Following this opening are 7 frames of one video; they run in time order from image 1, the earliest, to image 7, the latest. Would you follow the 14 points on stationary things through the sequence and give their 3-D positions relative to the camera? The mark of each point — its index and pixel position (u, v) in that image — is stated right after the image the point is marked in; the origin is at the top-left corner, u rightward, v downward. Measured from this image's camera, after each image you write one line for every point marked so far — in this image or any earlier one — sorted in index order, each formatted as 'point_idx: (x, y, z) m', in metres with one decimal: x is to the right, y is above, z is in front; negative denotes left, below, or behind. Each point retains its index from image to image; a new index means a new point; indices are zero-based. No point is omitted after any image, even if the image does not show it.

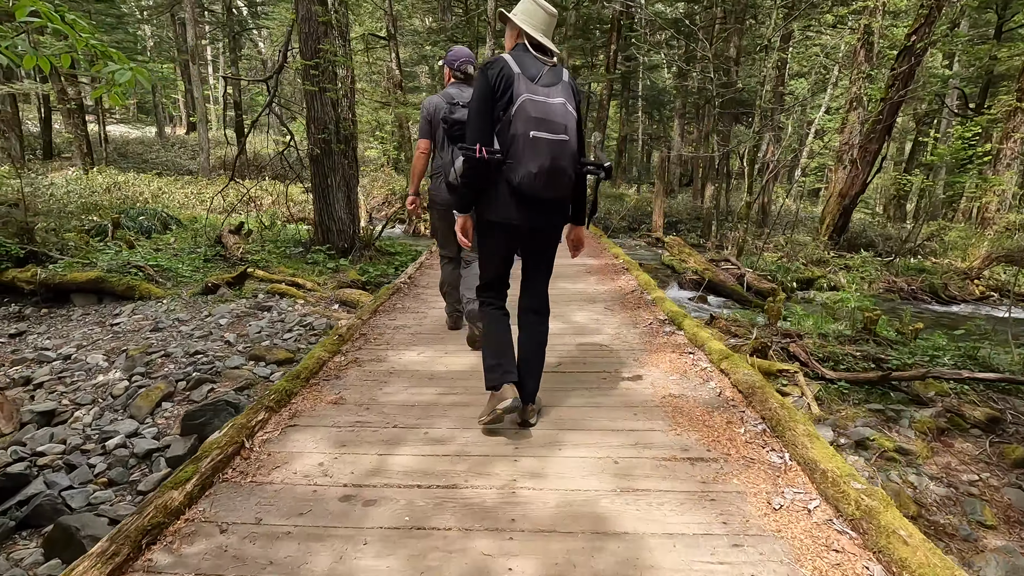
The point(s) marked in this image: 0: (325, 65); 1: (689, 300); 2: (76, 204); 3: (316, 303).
0: (-3.0, +3.5, +8.5) m
1: (+3.4, -0.3, +10.1) m
2: (-9.7, +1.9, +12.0) m
3: (-2.3, -0.2, +6.3) m
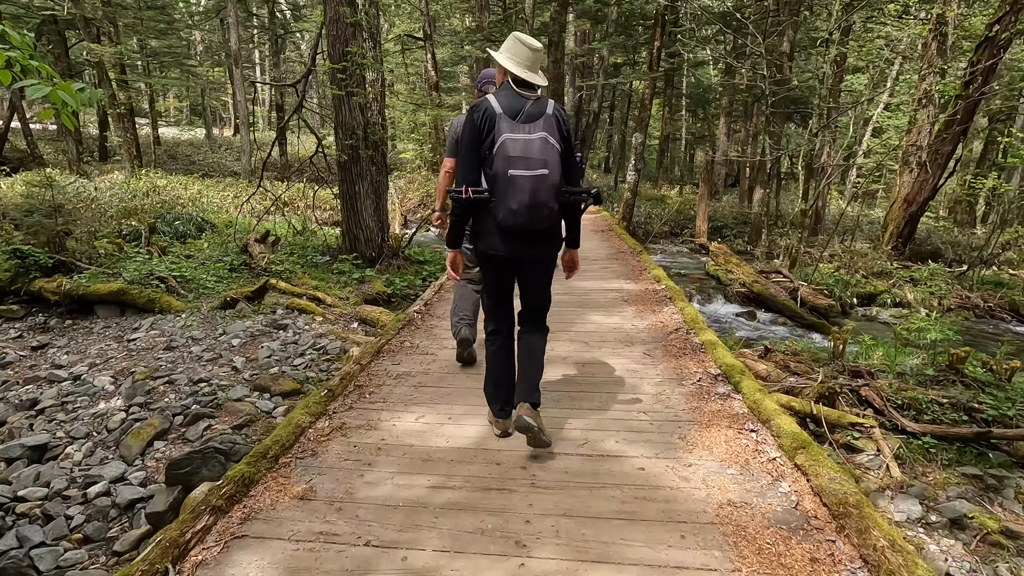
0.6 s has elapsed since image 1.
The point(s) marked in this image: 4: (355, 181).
0: (-2.5, +3.3, +8.2) m
1: (+3.9, -0.5, +9.4) m
2: (-9.0, +1.8, +12.1) m
3: (-2.0, -0.4, +6.0) m
4: (-2.6, +1.7, +8.8) m
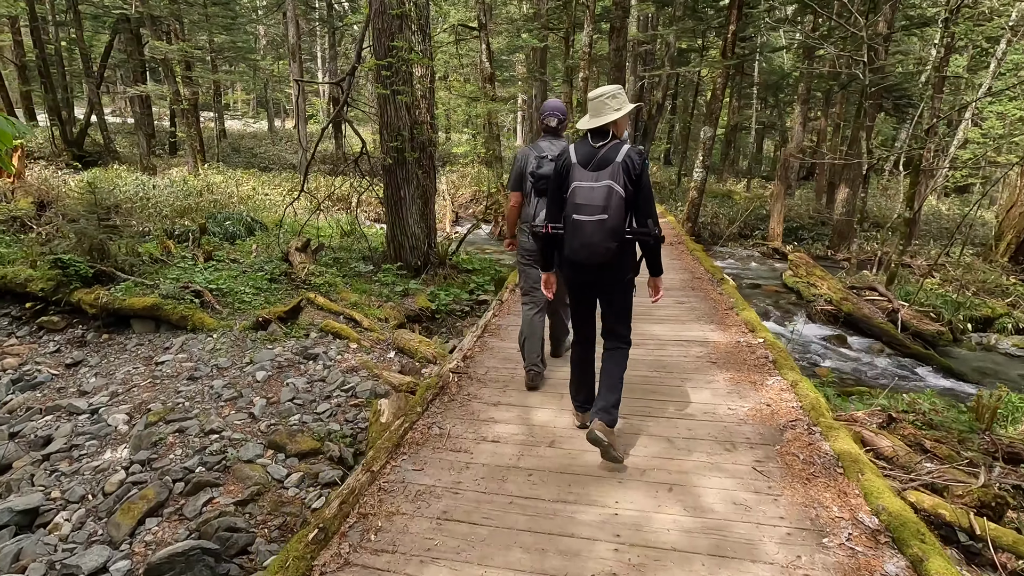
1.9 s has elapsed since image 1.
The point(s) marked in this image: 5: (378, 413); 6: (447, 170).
0: (-1.6, +3.1, +7.6) m
1: (+4.8, -0.8, +8.2) m
2: (-7.7, +1.8, +12.2) m
3: (-1.5, -0.6, +5.4) m
4: (-1.7, +1.6, +8.2) m
5: (-1.0, -0.9, +3.8) m
6: (-2.4, +4.4, +19.9) m
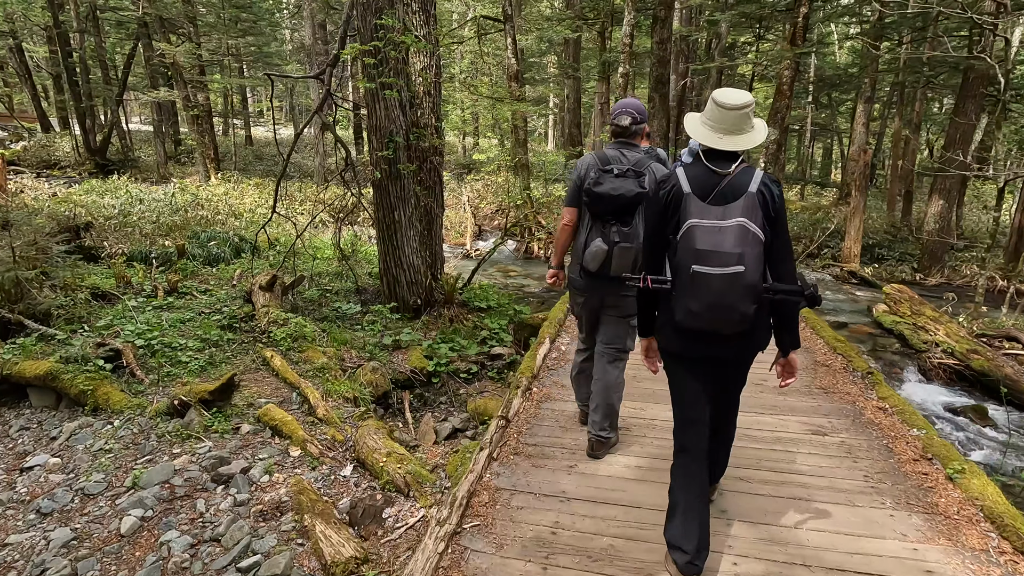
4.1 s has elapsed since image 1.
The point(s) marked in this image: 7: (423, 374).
0: (-1.4, +2.6, +5.8) m
1: (+5.0, -1.4, +6.1) m
2: (-7.2, +1.2, +10.8) m
3: (-1.3, -1.2, +3.6) m
4: (-1.4, +1.0, +6.5) m
5: (-1.0, -1.5, +2.0) m
6: (-1.4, +3.8, +18.2) m
7: (-0.9, -0.9, +5.6) m
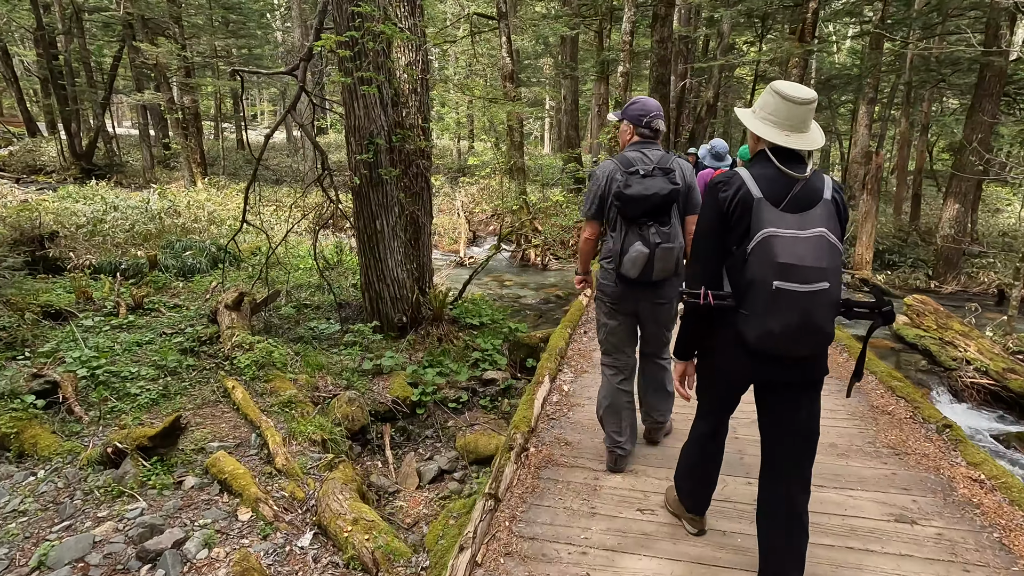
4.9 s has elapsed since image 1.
0: (-1.4, +2.4, +5.2) m
1: (+5.0, -1.6, +5.5) m
2: (-7.3, +1.0, +10.1) m
3: (-1.4, -1.4, +3.0) m
4: (-1.5, +0.8, +5.9) m
5: (-1.0, -1.6, +1.4) m
6: (-1.6, +3.5, +17.6) m
7: (-1.0, -1.1, +5.0) m
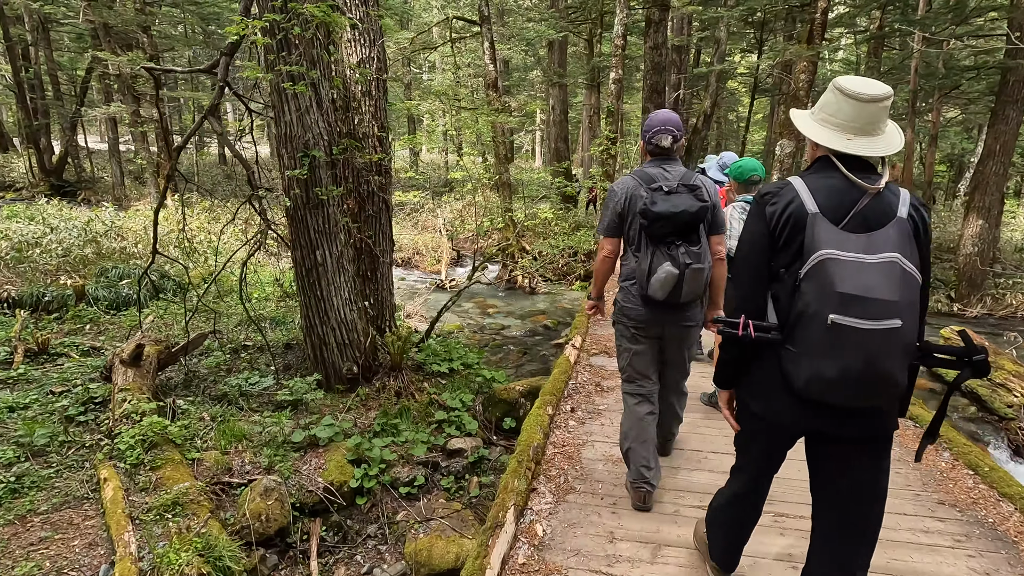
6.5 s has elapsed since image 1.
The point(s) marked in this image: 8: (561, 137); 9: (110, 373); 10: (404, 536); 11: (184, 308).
0: (-1.7, +2.0, +4.1) m
1: (+4.8, -1.9, +4.4) m
2: (-7.6, +0.5, +8.9) m
3: (-1.6, -1.7, +1.8) m
4: (-1.7, +0.4, +4.8) m
5: (-1.2, -1.9, +0.2) m
6: (-2.0, +2.8, +16.6) m
7: (-1.2, -1.5, +3.8) m
8: (+1.4, +4.3, +15.2) m
9: (-3.5, -0.7, +4.7) m
10: (-0.7, -1.7, +3.7) m
11: (-4.6, -0.3, +7.5) m
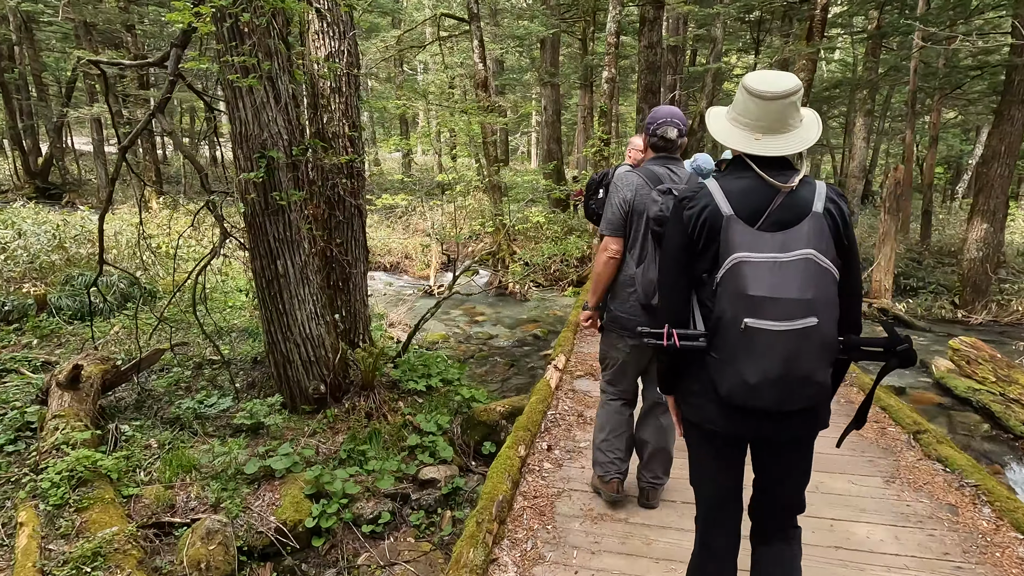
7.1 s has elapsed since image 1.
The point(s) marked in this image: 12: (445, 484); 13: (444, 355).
0: (-1.9, +1.9, +3.7) m
1: (+4.6, -2.0, +4.0) m
2: (-7.8, +0.3, +8.5) m
3: (-1.7, -1.8, +1.4) m
4: (-1.9, +0.3, +4.4) m
5: (-1.3, -2.0, -0.2) m
6: (-2.2, +2.7, +16.2) m
7: (-1.4, -1.6, +3.4) m
8: (+1.2, +4.1, +14.8) m
9: (-3.7, -0.9, +4.3) m
10: (-0.9, -1.8, +3.3) m
11: (-4.8, -0.4, +7.1) m
12: (-0.5, -1.5, +4.1) m
13: (-0.8, -0.8, +6.5) m
